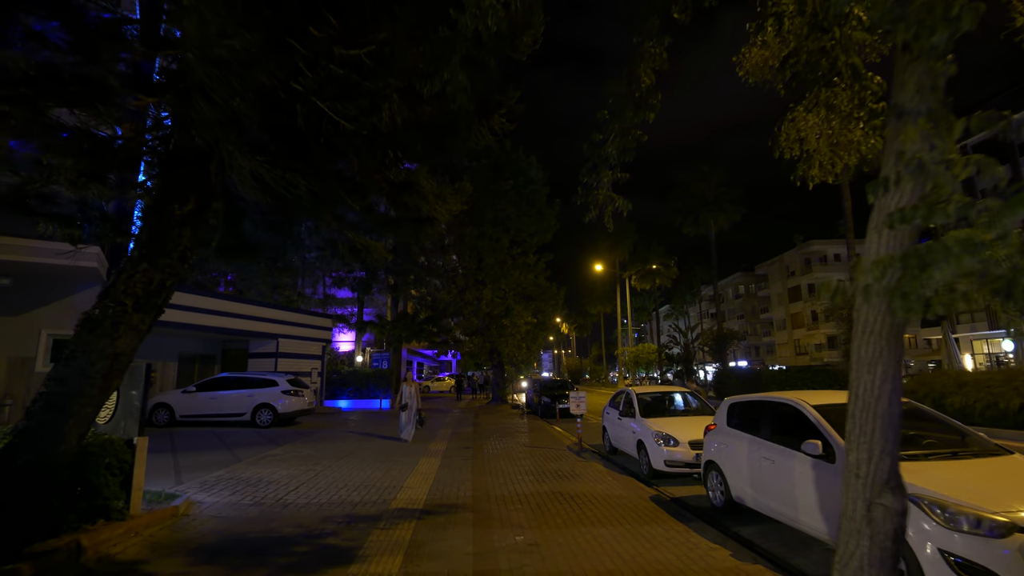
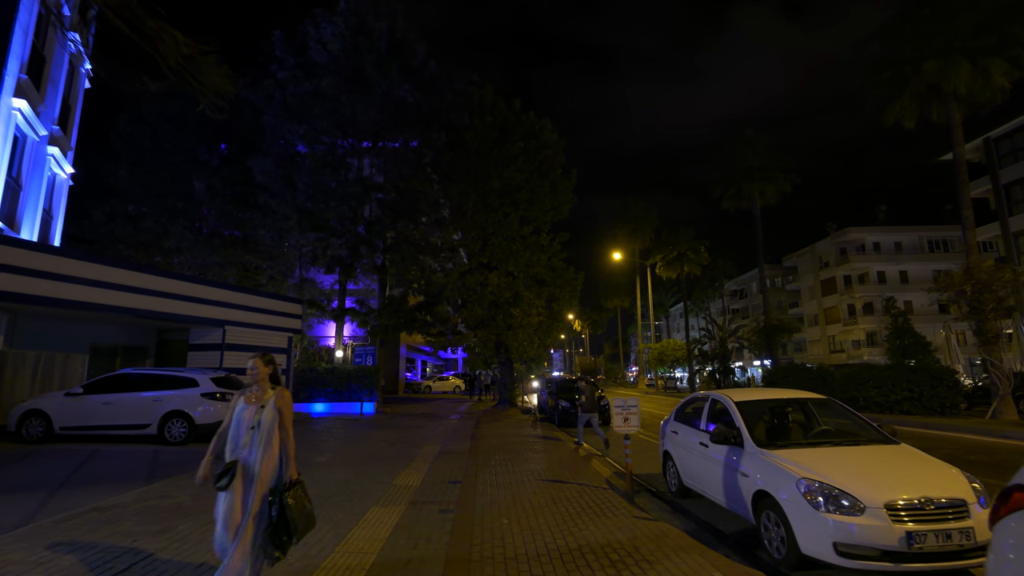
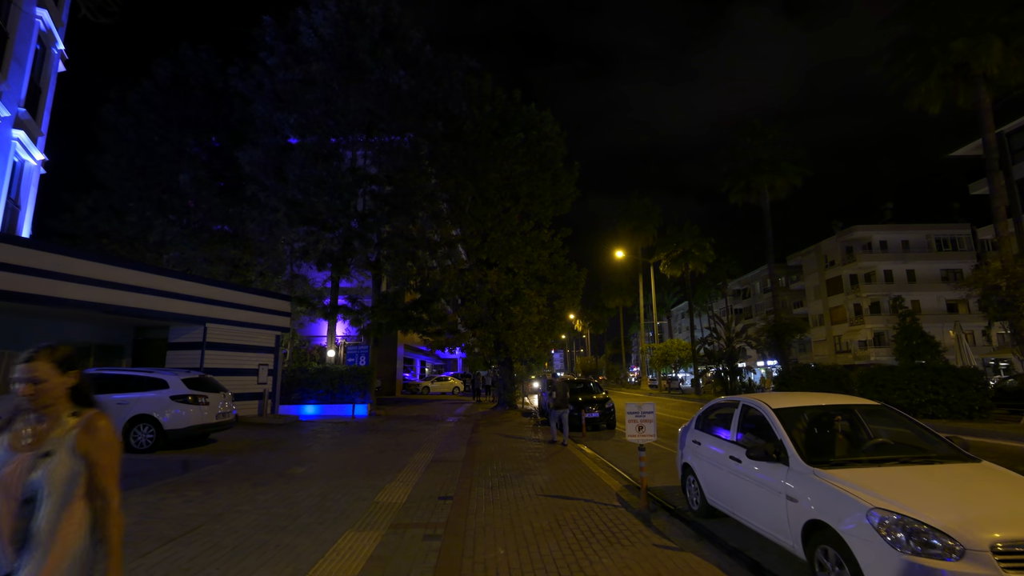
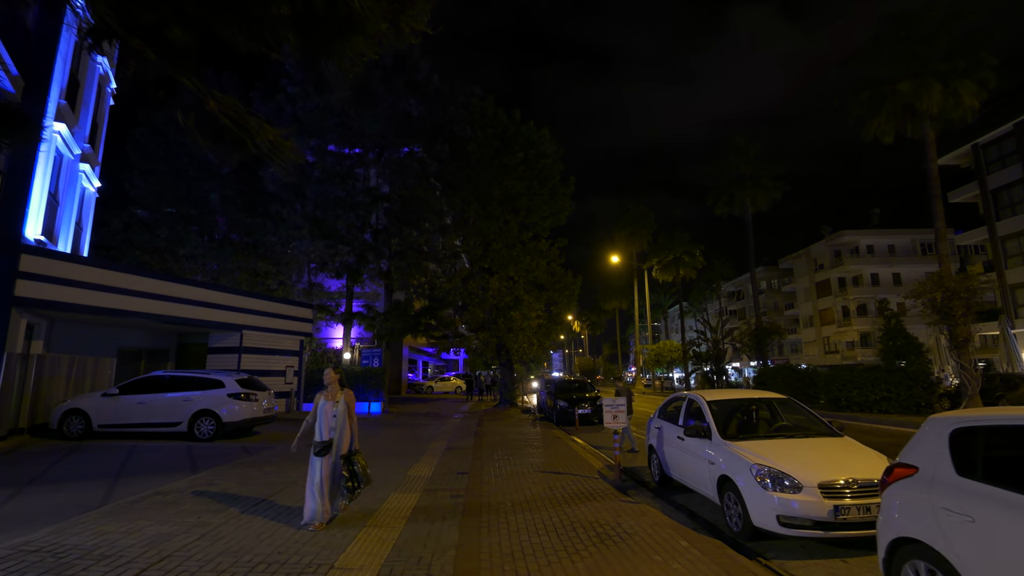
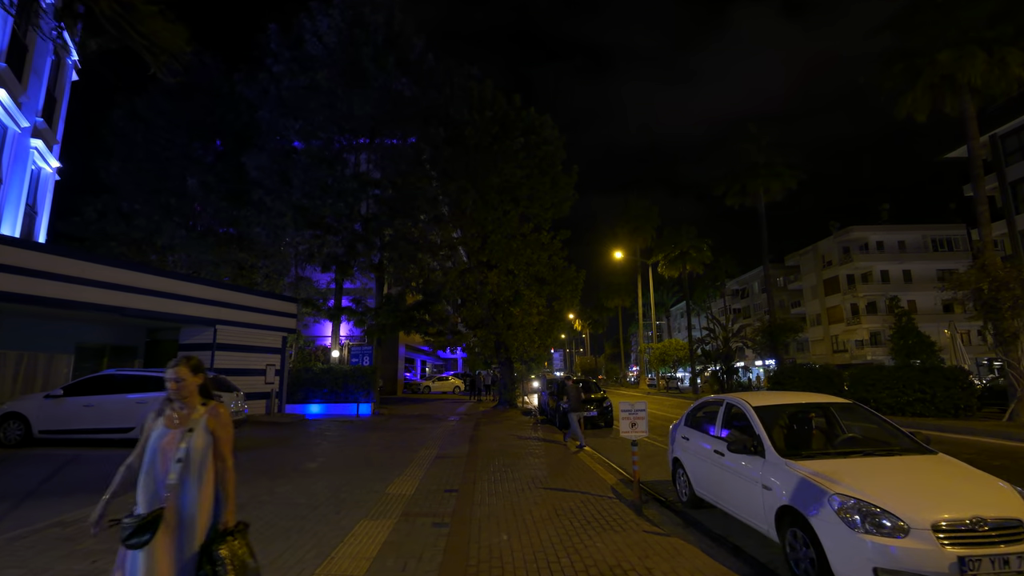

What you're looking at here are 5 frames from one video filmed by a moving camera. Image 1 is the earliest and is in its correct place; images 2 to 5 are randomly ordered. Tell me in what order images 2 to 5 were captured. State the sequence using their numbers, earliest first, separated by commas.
4, 2, 5, 3
